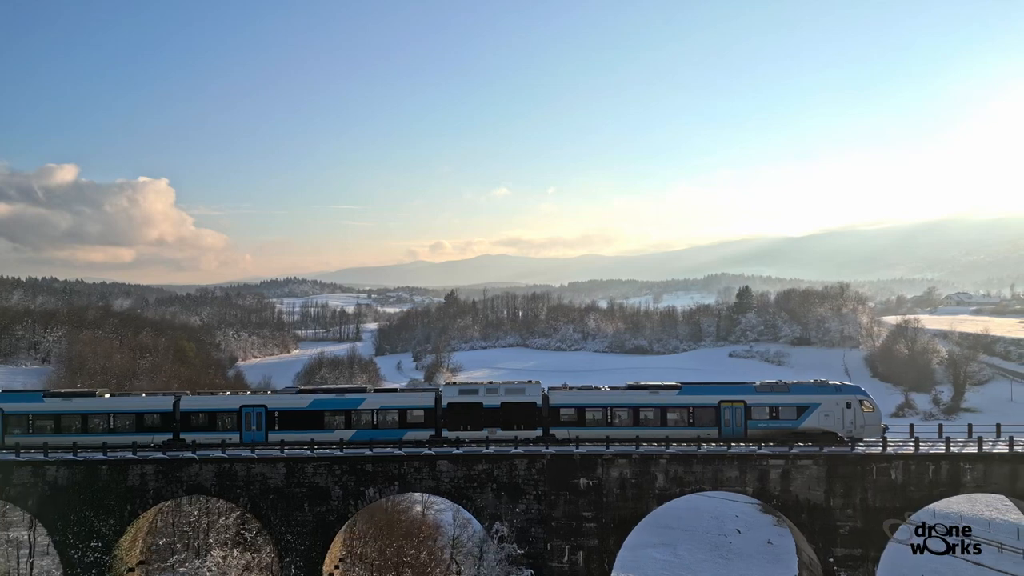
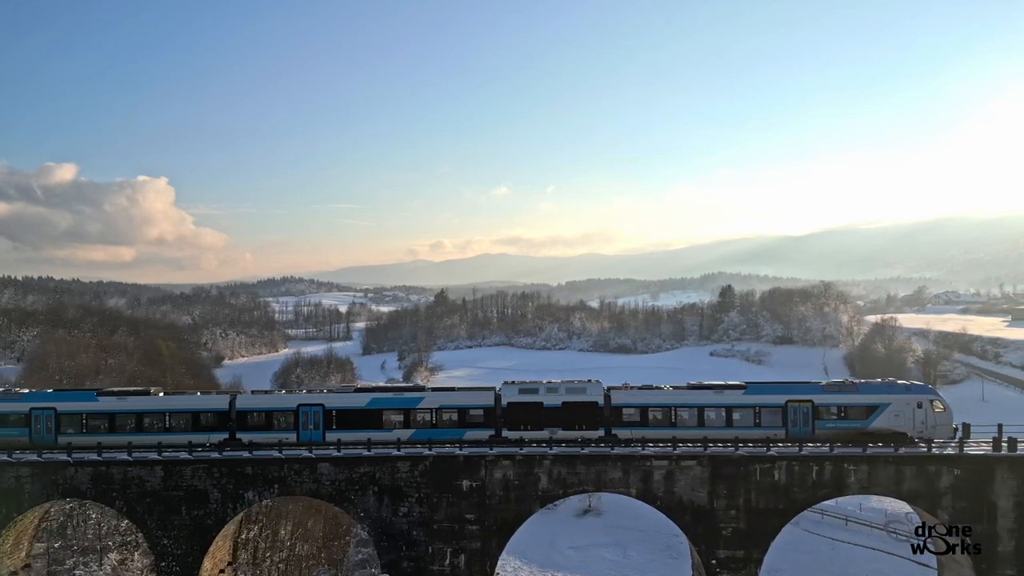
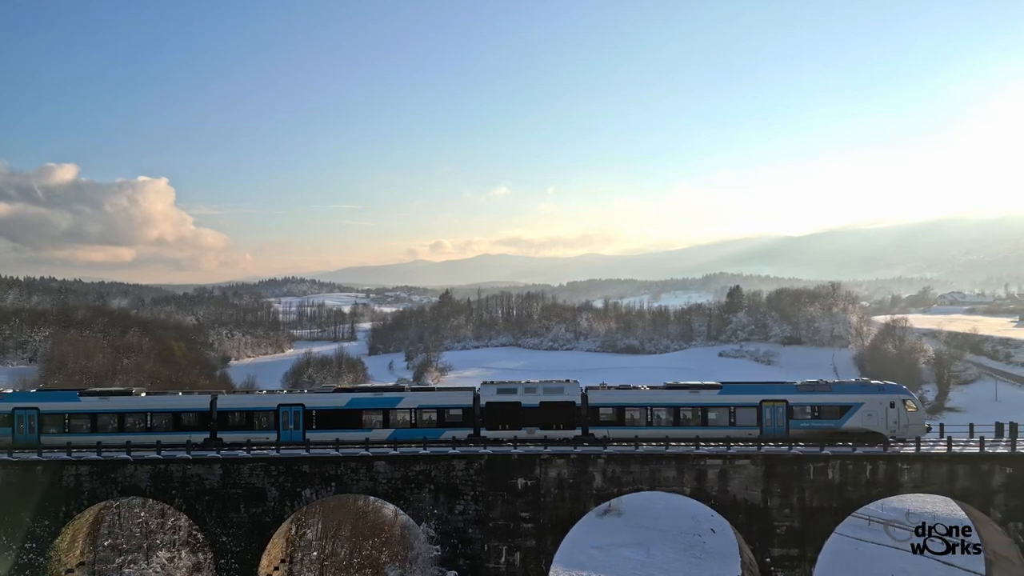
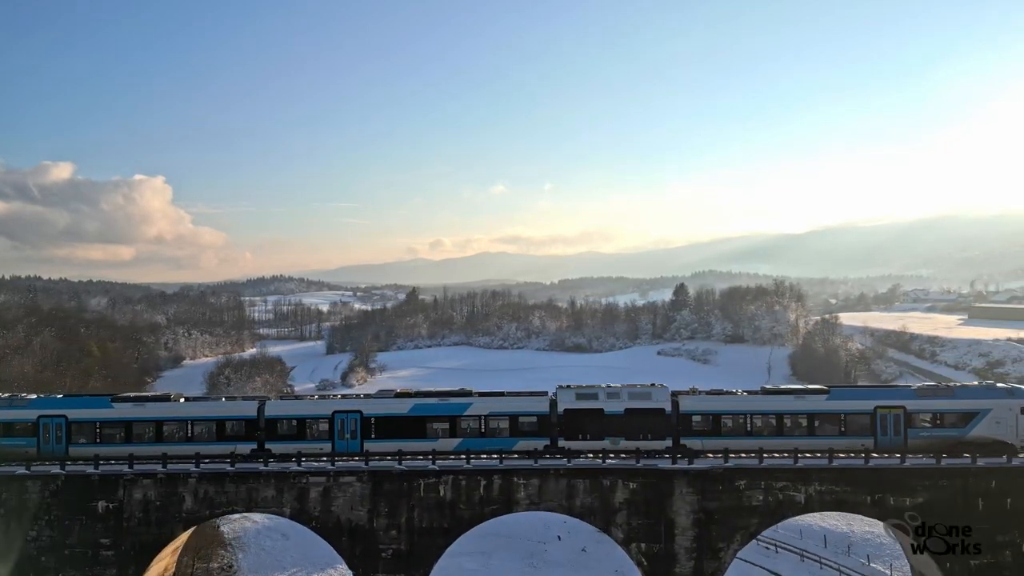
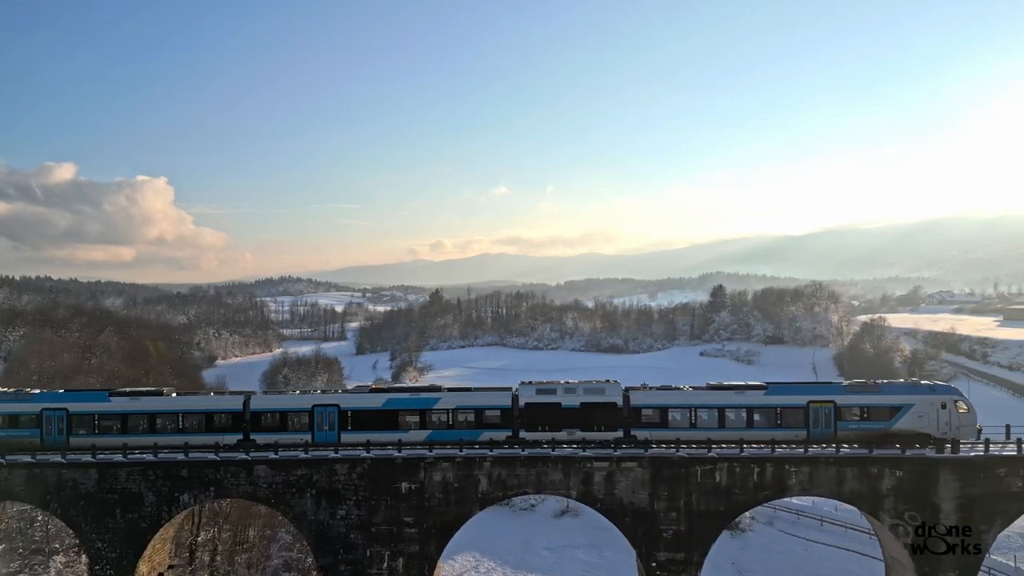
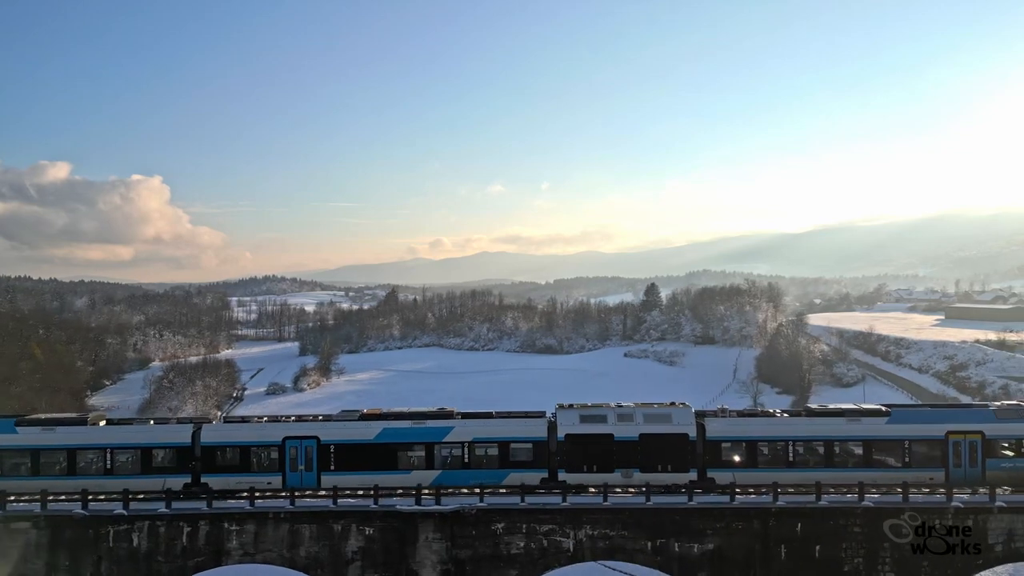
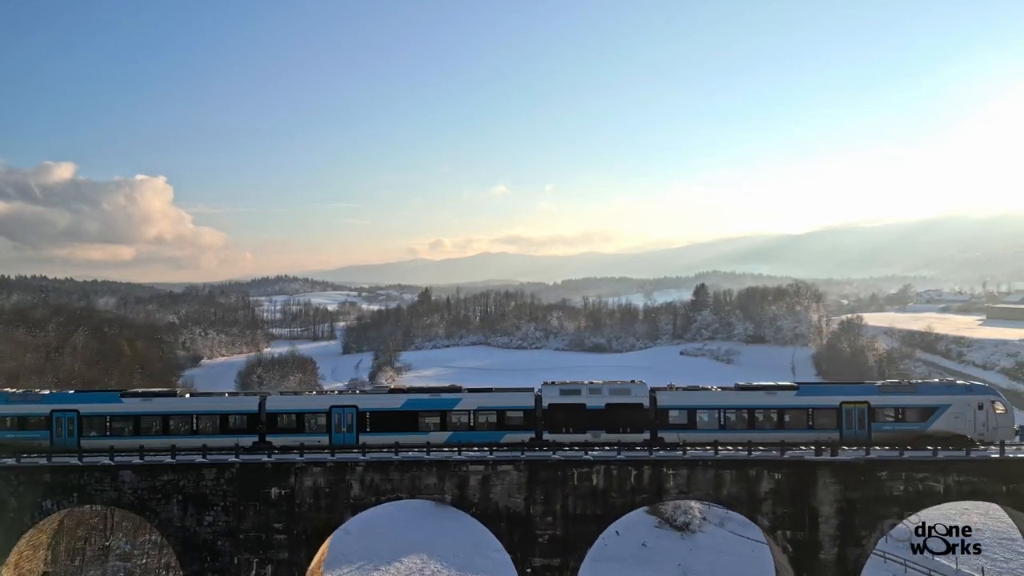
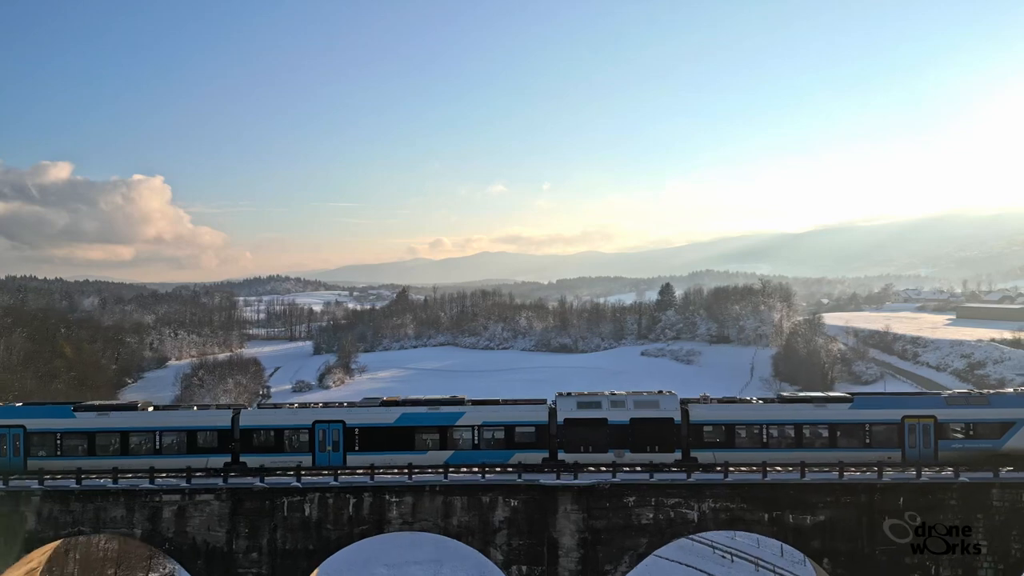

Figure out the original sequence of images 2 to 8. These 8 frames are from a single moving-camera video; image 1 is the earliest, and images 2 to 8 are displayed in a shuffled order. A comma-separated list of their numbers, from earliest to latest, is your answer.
3, 2, 5, 7, 4, 8, 6
